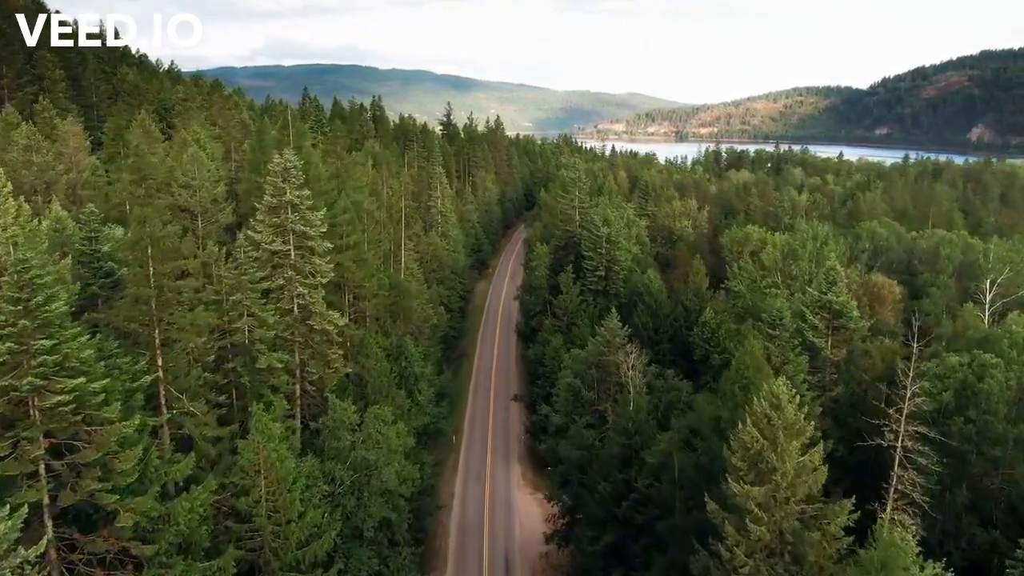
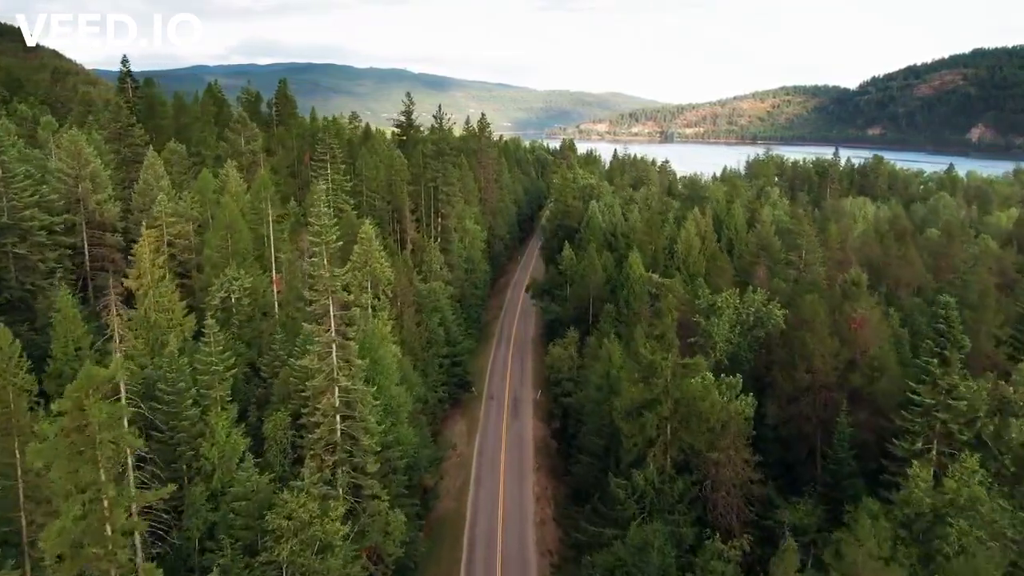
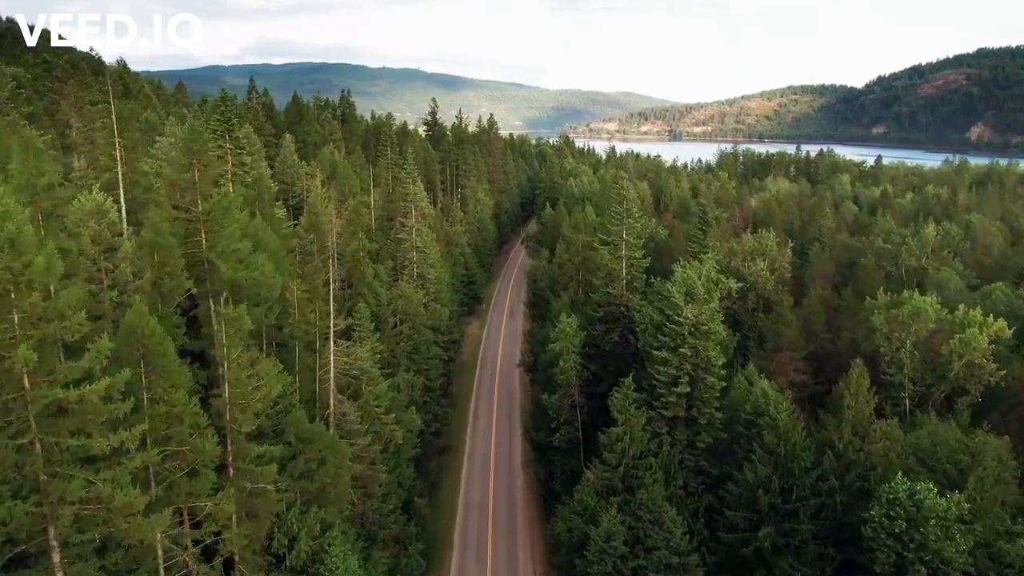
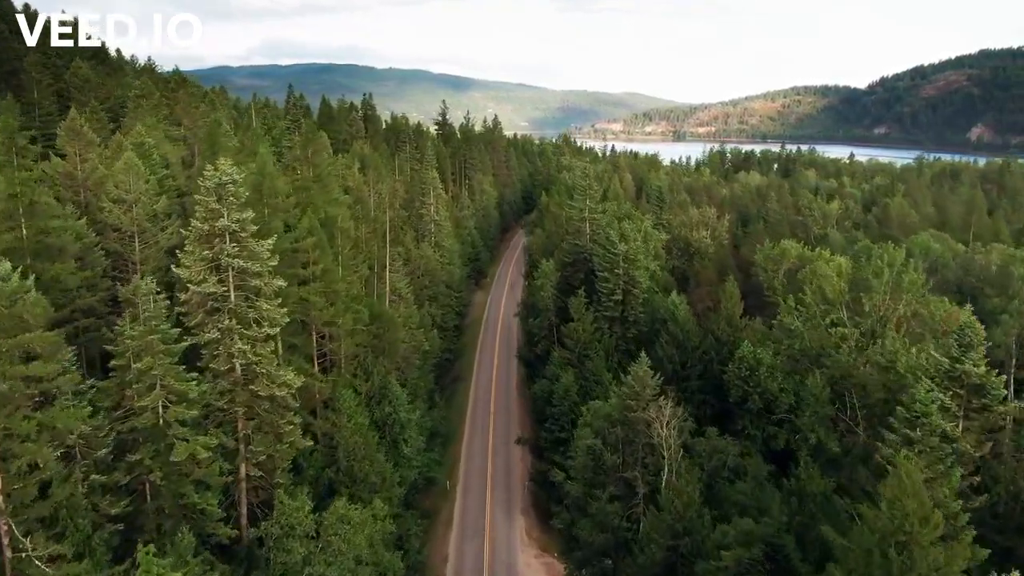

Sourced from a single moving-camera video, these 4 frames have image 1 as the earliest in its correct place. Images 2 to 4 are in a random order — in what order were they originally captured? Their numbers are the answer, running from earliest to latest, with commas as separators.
4, 3, 2
